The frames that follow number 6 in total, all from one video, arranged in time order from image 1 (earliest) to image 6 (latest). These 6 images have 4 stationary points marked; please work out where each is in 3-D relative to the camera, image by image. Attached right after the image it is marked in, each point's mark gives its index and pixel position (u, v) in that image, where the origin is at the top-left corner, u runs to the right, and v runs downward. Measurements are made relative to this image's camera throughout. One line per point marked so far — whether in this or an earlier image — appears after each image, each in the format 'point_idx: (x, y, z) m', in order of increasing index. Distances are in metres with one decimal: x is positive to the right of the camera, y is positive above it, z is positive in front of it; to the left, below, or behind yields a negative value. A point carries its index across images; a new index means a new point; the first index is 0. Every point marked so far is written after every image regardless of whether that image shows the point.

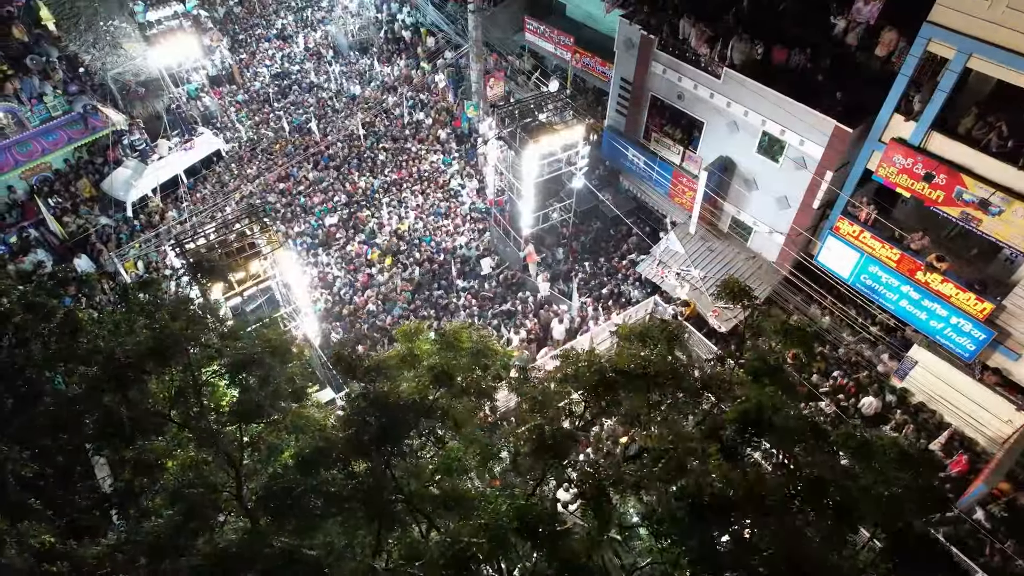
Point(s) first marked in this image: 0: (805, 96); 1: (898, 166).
0: (+7.2, +4.7, +15.6) m
1: (+8.7, +2.7, +14.5) m
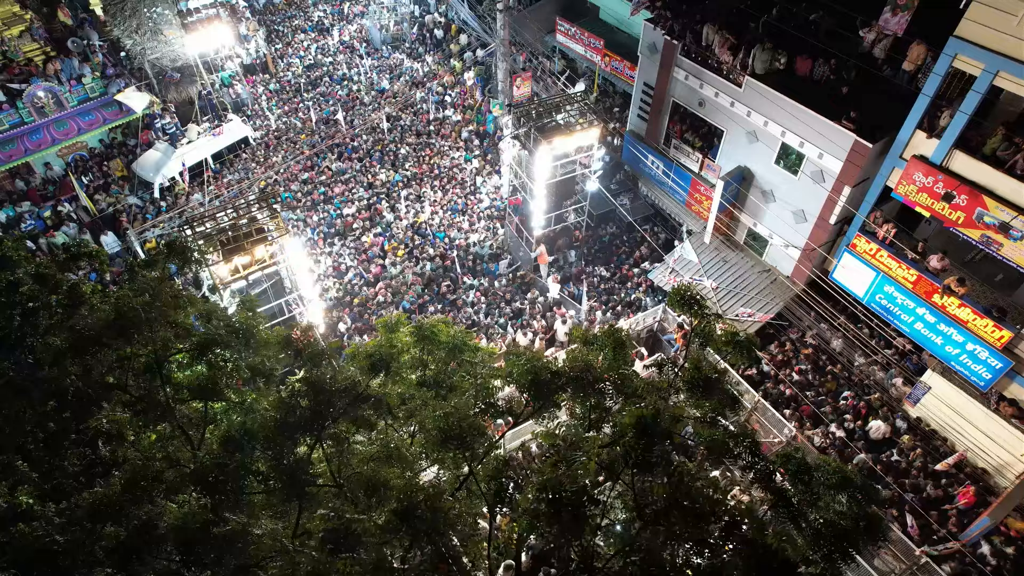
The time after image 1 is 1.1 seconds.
0: (+7.5, +4.3, +15.2) m
1: (+8.9, +2.3, +14.0) m
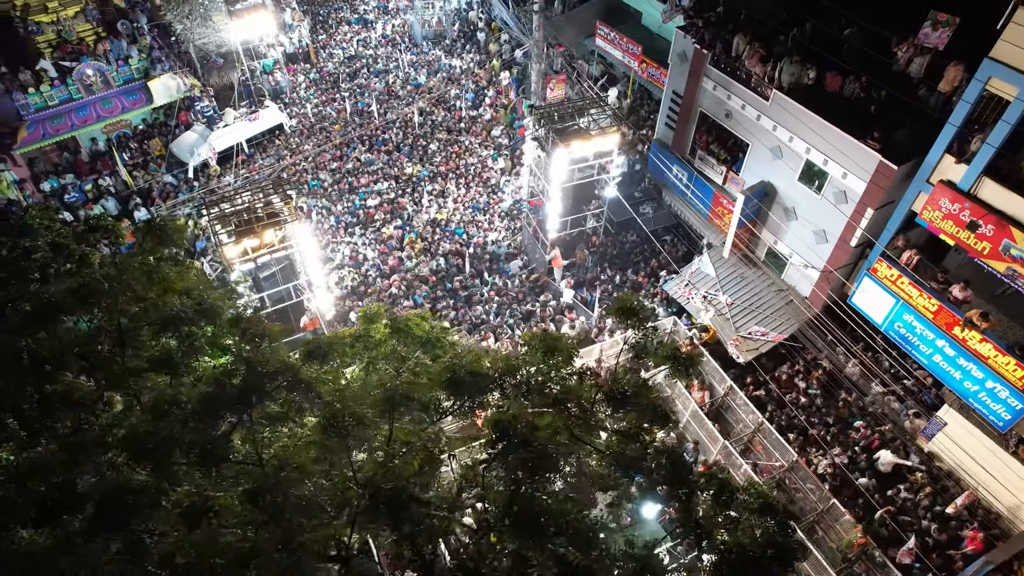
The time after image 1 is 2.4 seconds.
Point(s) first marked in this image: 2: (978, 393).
0: (+7.9, +3.7, +14.7) m
1: (+9.0, +1.6, +13.4) m
2: (+10.0, -2.3, +13.7) m
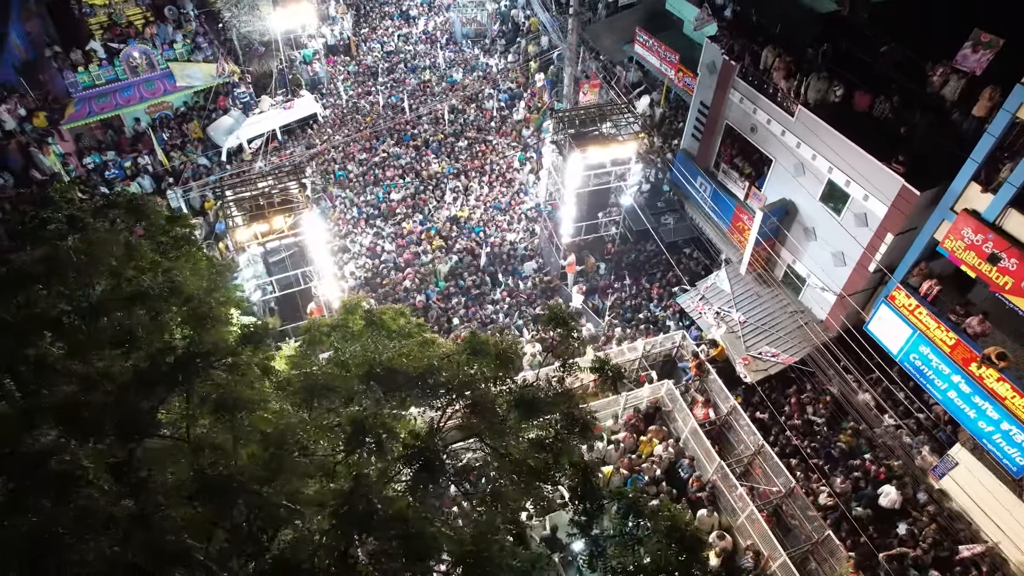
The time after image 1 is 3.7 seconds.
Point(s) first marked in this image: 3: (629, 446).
0: (+8.2, +3.1, +14.2) m
1: (+9.1, +0.9, +12.9) m
2: (+9.8, -3.0, +13.0) m
3: (+2.8, -3.8, +15.6) m
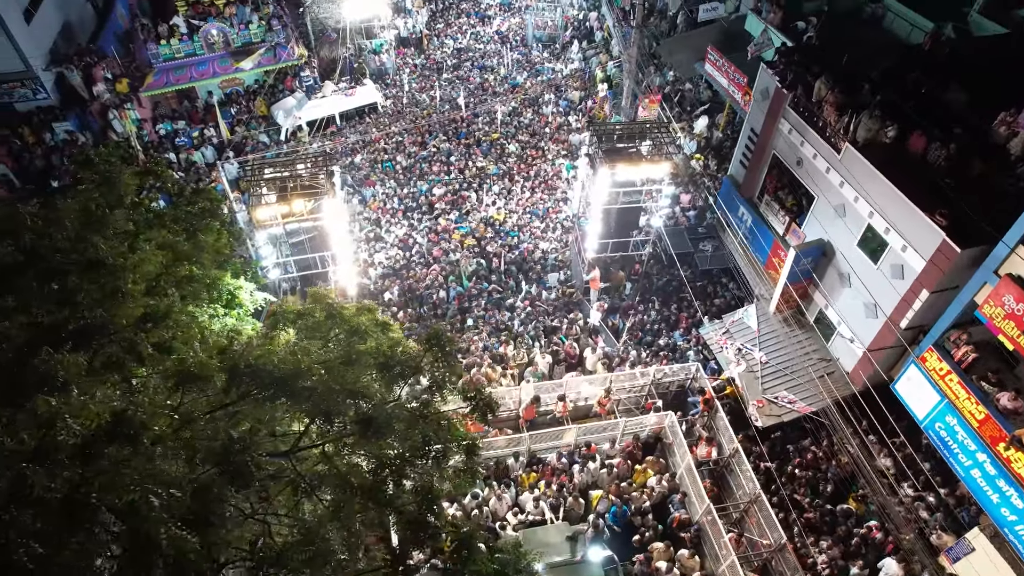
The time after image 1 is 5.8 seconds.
0: (+8.5, +1.8, +13.1) m
1: (+9.0, -0.4, +11.7) m
2: (+9.2, -4.4, +11.8) m
3: (+2.6, -4.4, +15.1) m
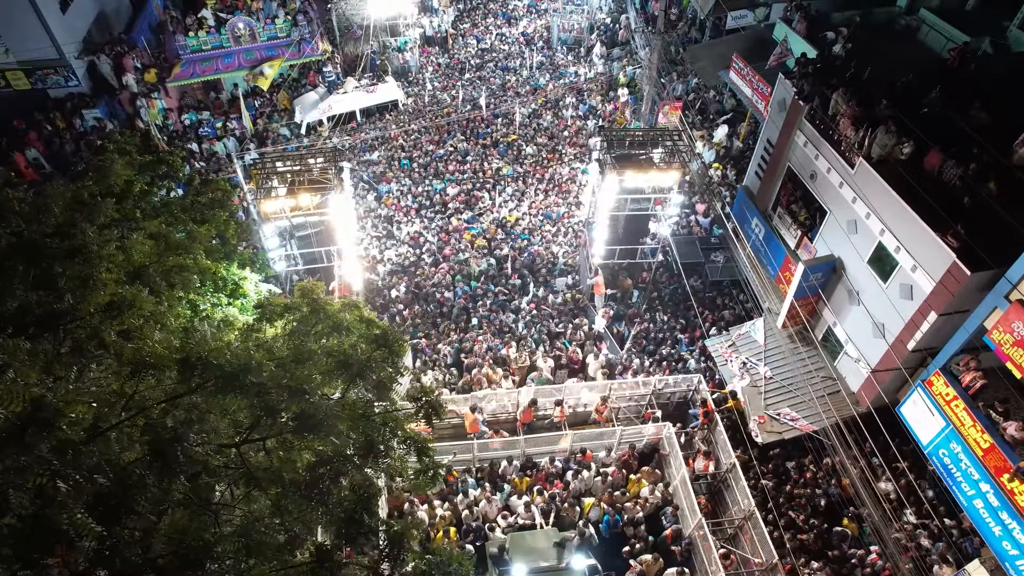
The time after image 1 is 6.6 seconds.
0: (+8.5, +1.4, +12.8) m
1: (+8.8, -0.8, +11.3) m
2: (+8.9, -4.8, +11.4) m
3: (+2.4, -4.5, +15.0) m
